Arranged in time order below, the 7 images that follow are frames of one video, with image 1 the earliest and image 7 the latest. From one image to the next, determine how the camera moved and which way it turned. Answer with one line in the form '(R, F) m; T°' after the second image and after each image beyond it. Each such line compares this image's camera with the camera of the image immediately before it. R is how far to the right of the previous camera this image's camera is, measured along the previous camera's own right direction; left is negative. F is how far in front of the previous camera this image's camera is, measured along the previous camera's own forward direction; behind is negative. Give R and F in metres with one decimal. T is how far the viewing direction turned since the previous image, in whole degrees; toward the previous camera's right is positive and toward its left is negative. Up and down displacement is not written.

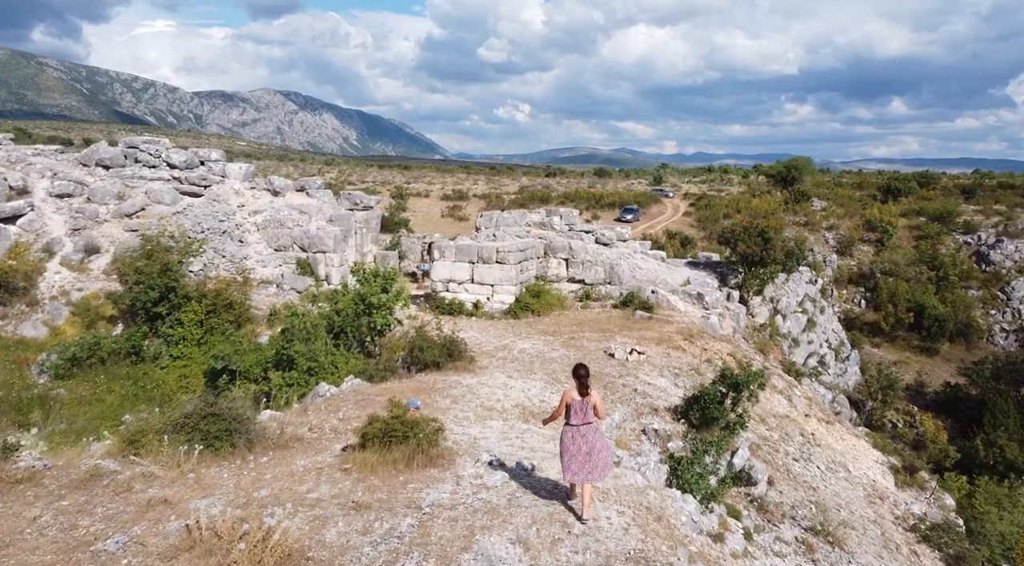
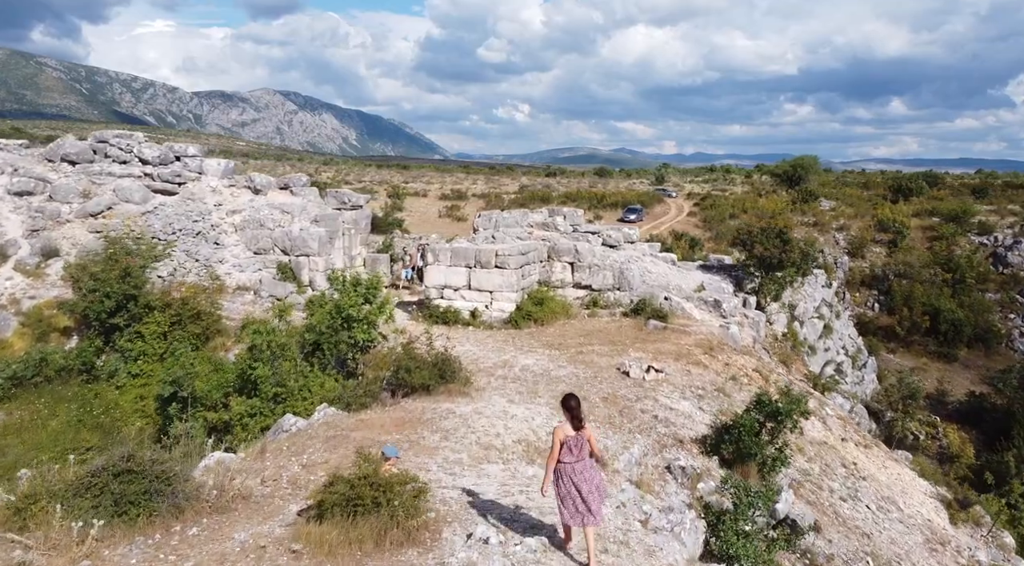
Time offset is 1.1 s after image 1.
(0.0, +1.4) m; 0°
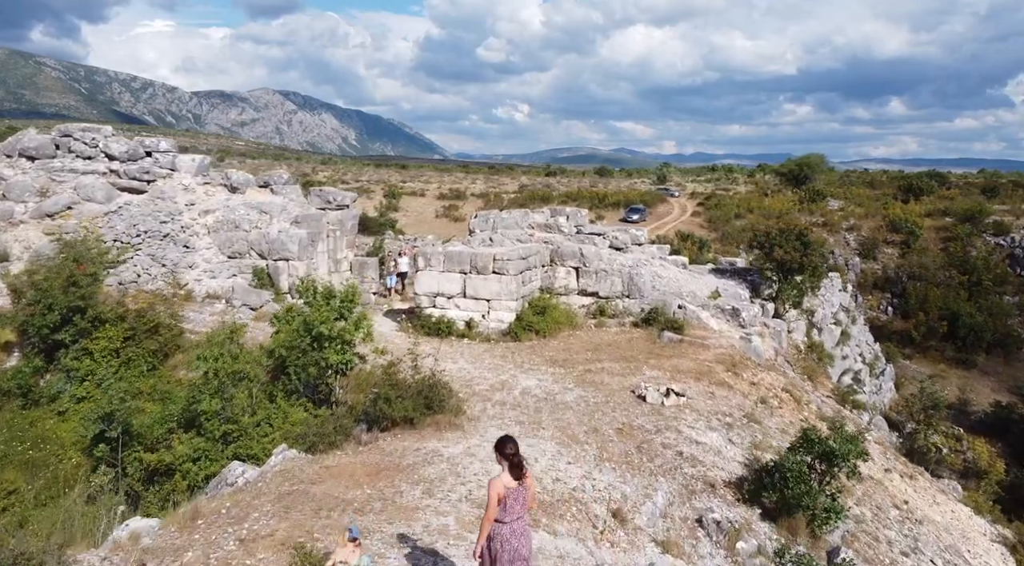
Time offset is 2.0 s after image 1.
(0.0, +1.4) m; 0°
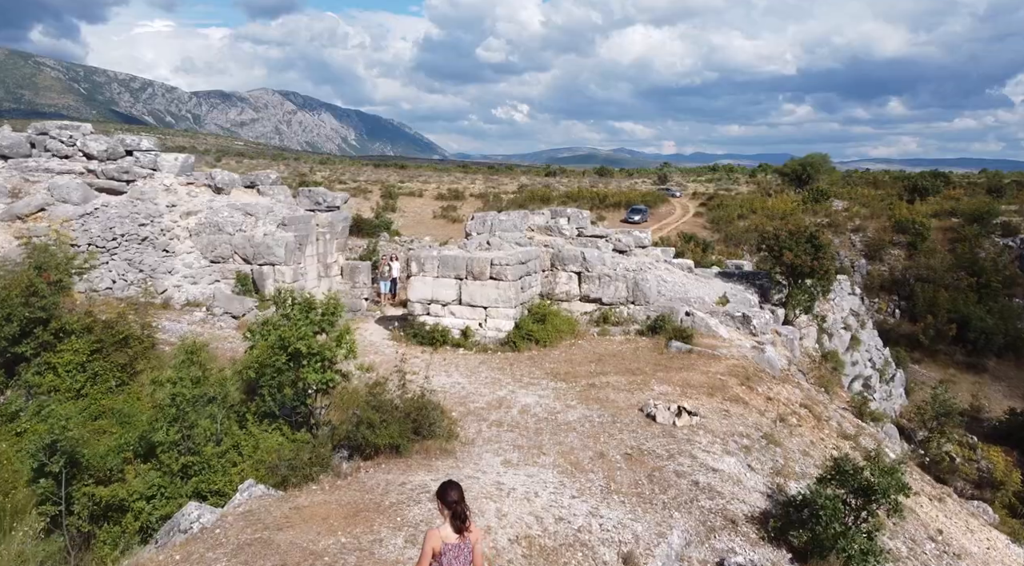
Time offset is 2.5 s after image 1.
(0.0, +0.8) m; 0°
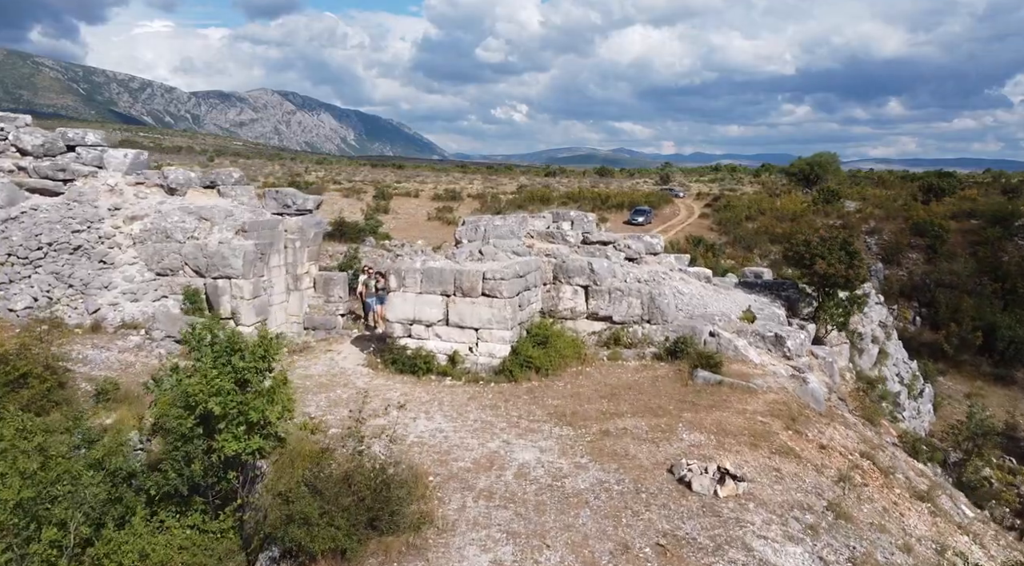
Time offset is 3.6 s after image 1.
(+0.1, +1.9) m; 0°
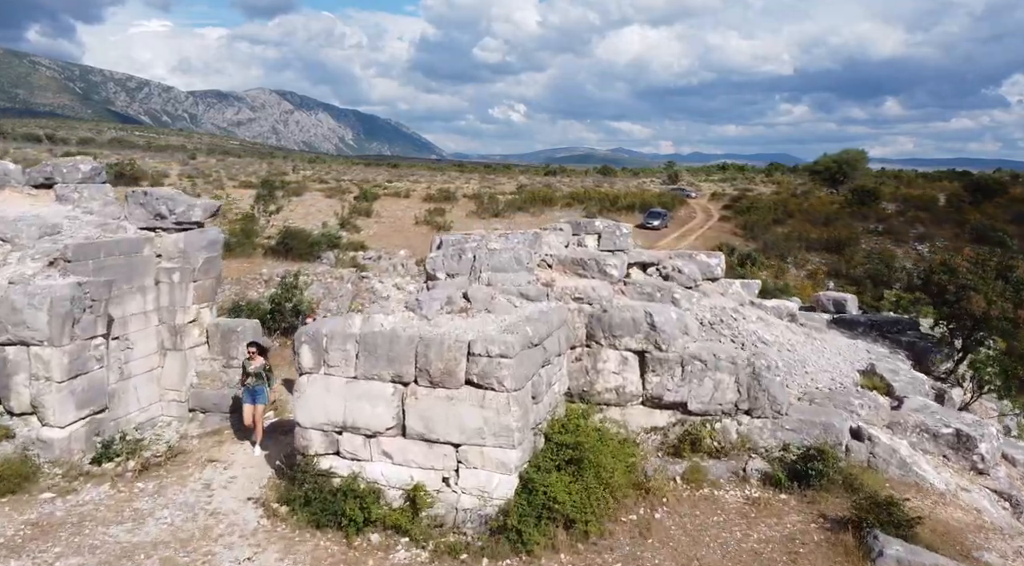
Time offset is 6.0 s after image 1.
(-0.1, +5.0) m; 0°
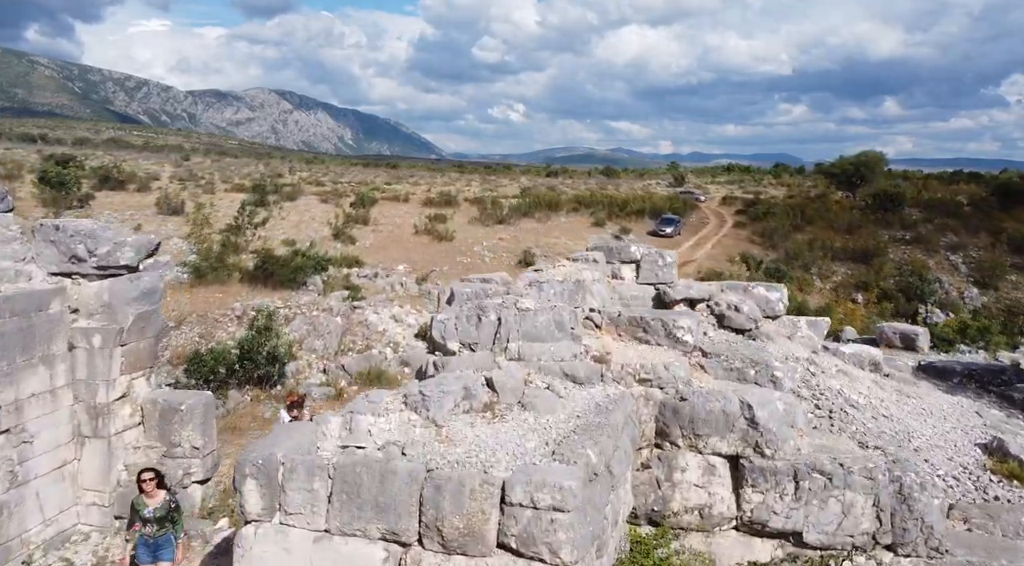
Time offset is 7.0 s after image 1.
(-0.3, +2.2) m; 0°
